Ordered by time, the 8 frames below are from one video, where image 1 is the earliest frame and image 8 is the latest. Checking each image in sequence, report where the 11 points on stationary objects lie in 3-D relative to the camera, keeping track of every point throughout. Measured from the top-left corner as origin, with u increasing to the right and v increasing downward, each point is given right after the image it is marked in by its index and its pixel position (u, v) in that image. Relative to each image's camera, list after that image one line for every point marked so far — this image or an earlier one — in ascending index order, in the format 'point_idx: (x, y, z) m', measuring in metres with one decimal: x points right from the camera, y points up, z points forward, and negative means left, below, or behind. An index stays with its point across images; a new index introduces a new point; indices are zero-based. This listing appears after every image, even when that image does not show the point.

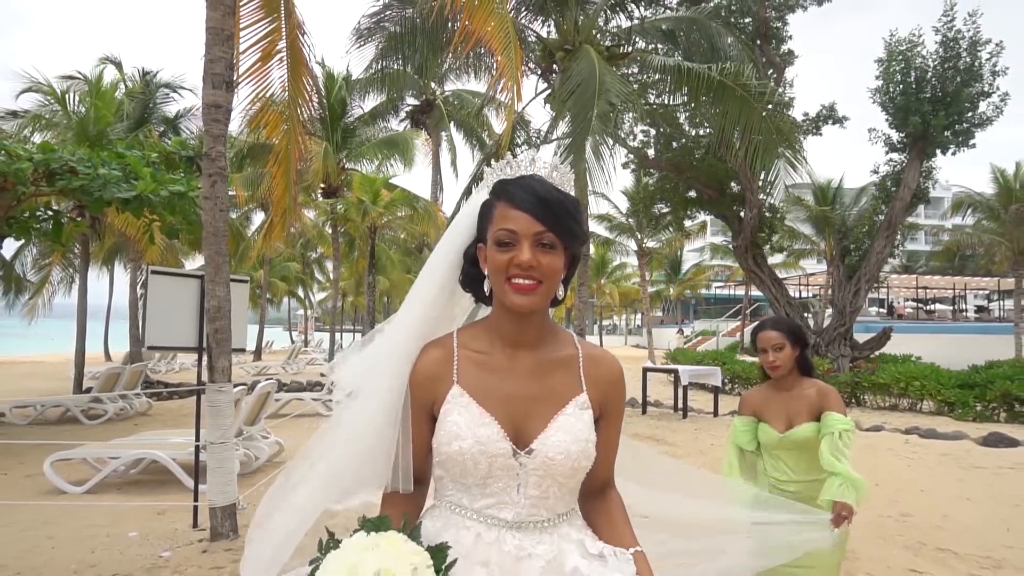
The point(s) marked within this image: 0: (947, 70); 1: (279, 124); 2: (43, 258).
0: (+9.9, +5.0, +16.8) m
1: (-2.3, +1.7, +7.3) m
2: (-11.6, +0.7, +18.4) m
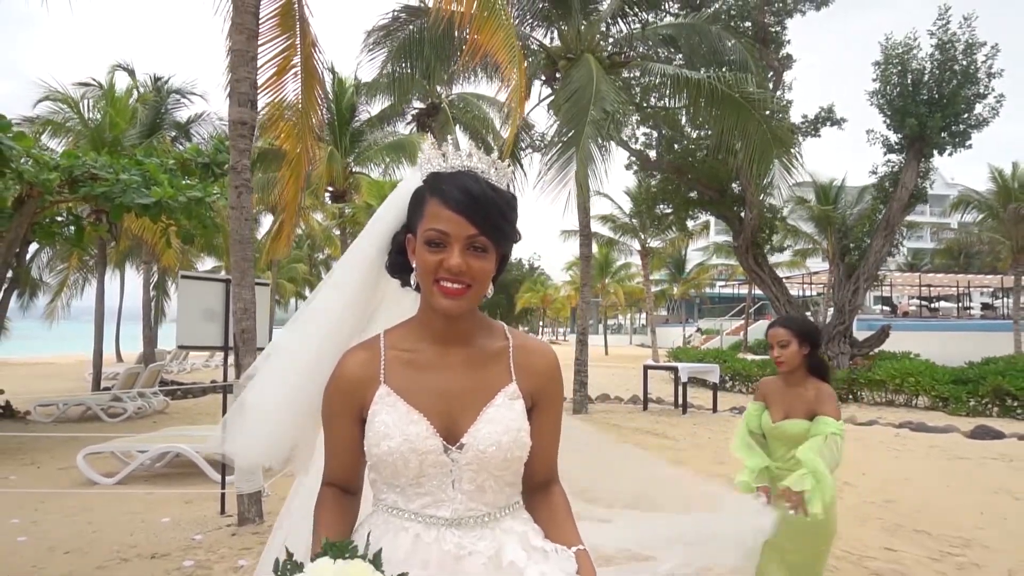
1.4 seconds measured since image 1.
0: (+10.0, +5.0, +17.2) m
1: (-2.3, +1.7, +7.7) m
2: (-11.5, +0.7, +18.9) m
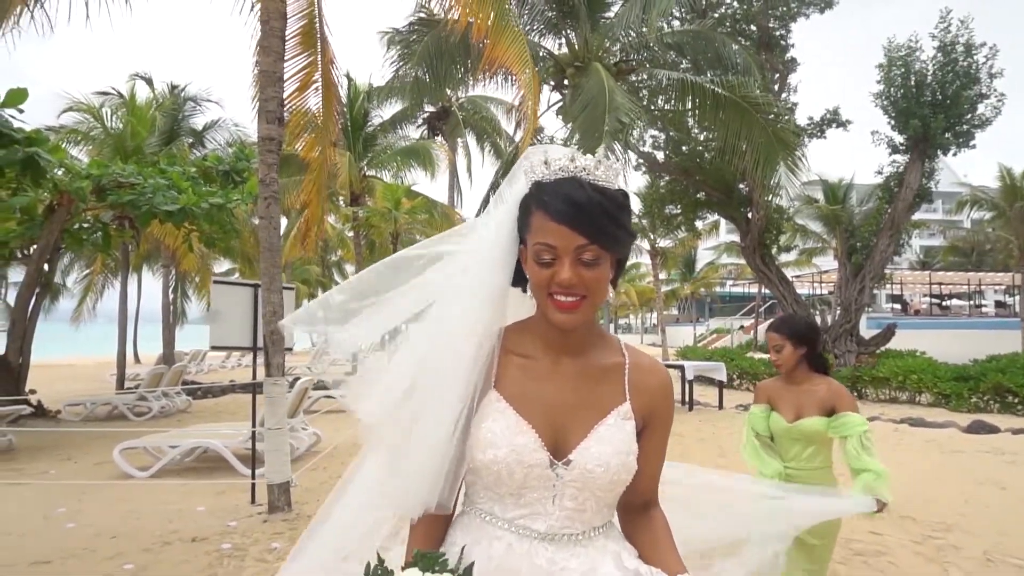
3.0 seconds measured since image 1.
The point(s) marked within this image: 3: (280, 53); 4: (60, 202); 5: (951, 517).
0: (+10.2, +5.0, +17.4) m
1: (-2.2, +1.6, +8.1) m
2: (-11.2, +0.6, +19.4) m
3: (-1.9, +1.9, +6.0) m
4: (-6.4, +1.2, +10.5) m
5: (+3.3, -1.7, +5.5) m
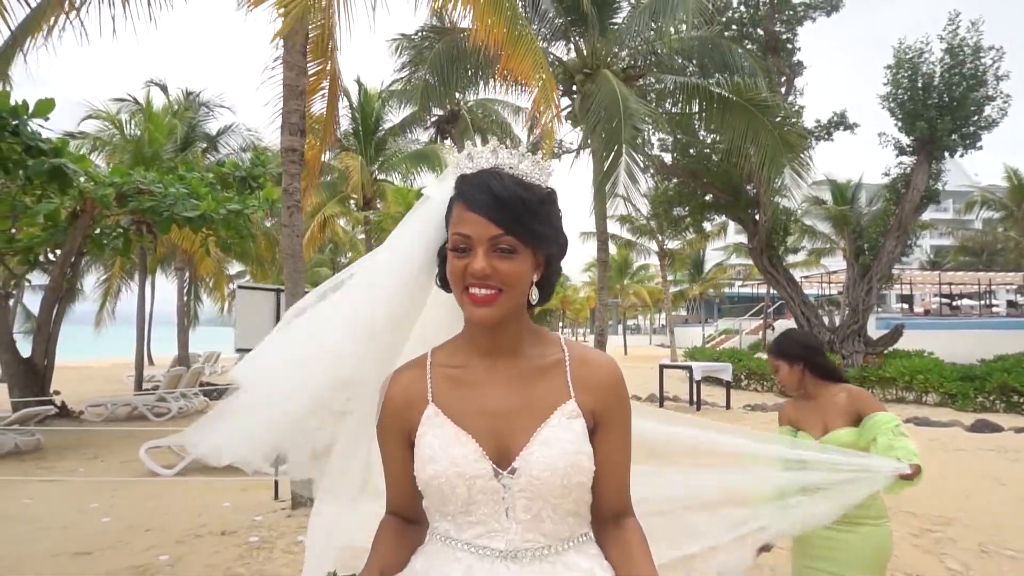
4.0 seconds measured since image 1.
0: (+10.4, +5.0, +17.5) m
1: (-2.0, +1.6, +8.3) m
2: (-10.9, +0.5, +19.7) m
3: (-1.8, +1.9, +6.3) m
4: (-6.3, +1.2, +10.8) m
5: (+3.4, -1.7, +5.7) m
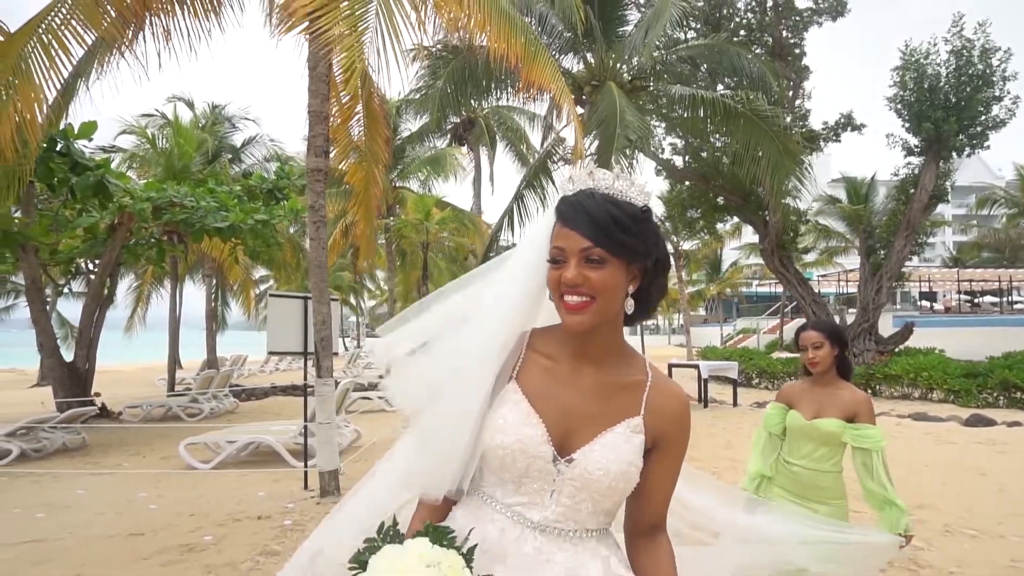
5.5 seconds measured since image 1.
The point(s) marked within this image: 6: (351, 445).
0: (+10.7, +5.1, +17.7) m
1: (-1.9, +1.5, +8.9) m
2: (-10.5, +0.3, +20.6) m
3: (-1.7, +1.8, +6.8) m
4: (-6.1, +1.1, +11.5) m
5: (+3.4, -1.8, +6.1) m
6: (-2.1, -2.1, +9.7) m
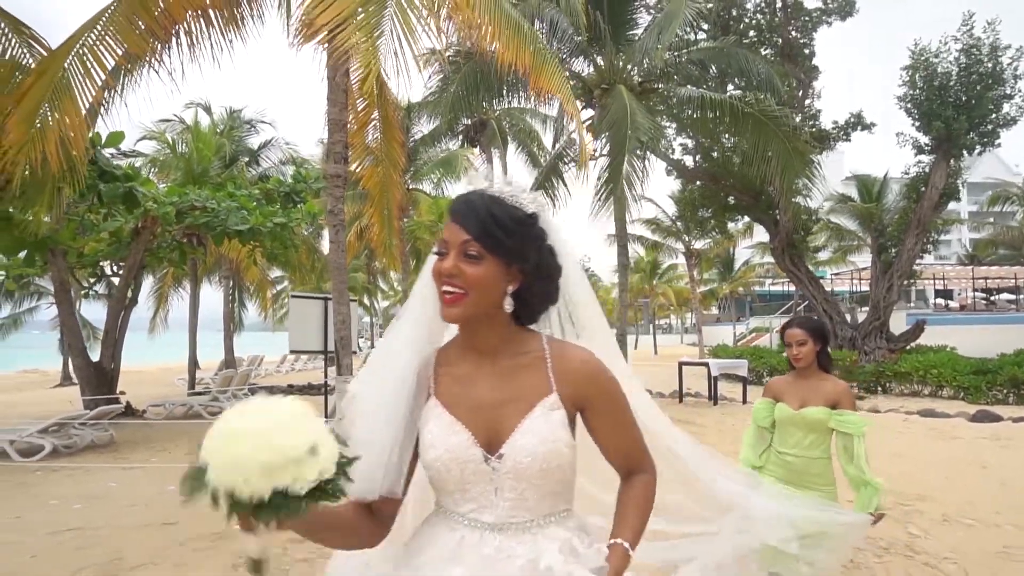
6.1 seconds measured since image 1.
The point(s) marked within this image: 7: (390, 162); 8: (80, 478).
0: (+11.0, +5.1, +17.8) m
1: (-1.8, +1.5, +9.2) m
2: (-10.1, +0.2, +21.0) m
3: (-1.6, +1.8, +7.1) m
4: (-5.9, +1.0, +11.9) m
5: (+3.5, -1.7, +6.3) m
6: (-1.9, -2.1, +10.0) m
7: (-1.5, +1.6, +9.1) m
8: (-4.6, -2.0, +7.8) m
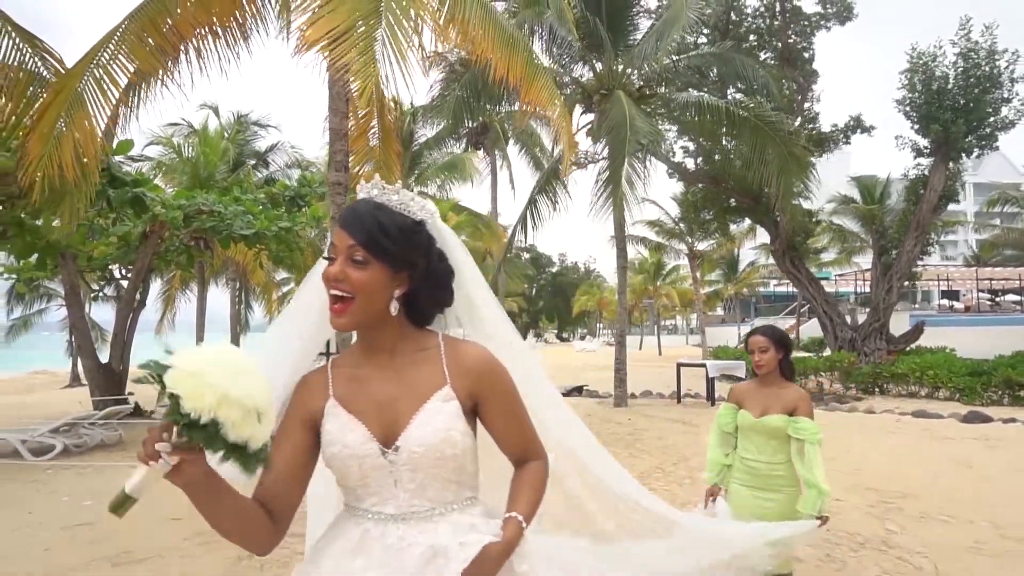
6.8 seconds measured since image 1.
0: (+11.1, +5.1, +17.9) m
1: (-1.8, +1.5, +9.4) m
2: (-10.1, +0.2, +21.3) m
3: (-1.7, +1.7, +7.3) m
4: (-5.9, +1.0, +12.1) m
5: (+3.5, -1.8, +6.5) m
6: (-2.0, -2.1, +10.3) m
7: (-1.6, +1.5, +9.3) m
8: (-4.6, -2.0, +8.0) m
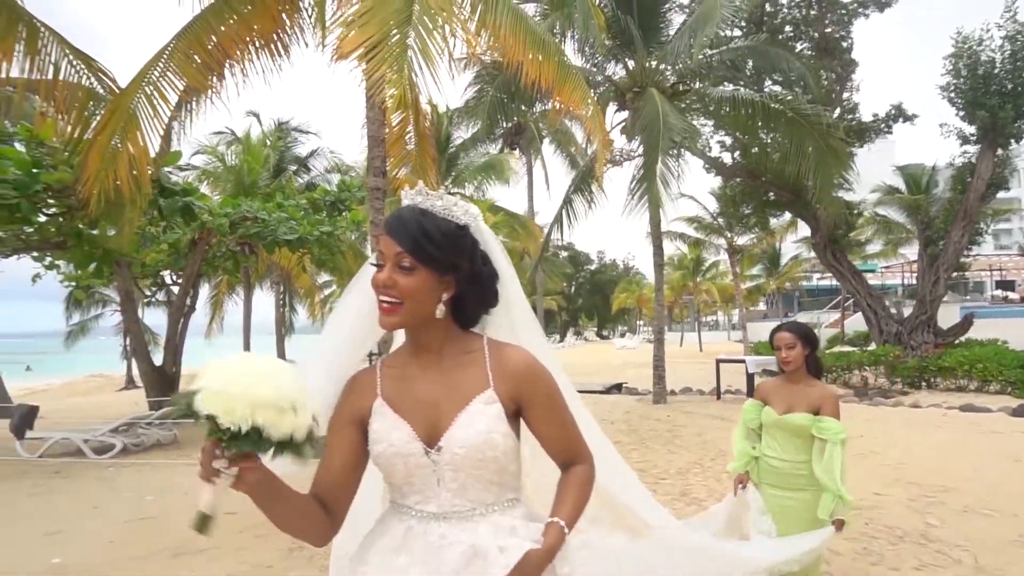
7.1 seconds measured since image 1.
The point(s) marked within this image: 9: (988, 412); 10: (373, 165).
0: (+11.9, +5.3, +17.4) m
1: (-1.3, +1.4, +9.6) m
2: (-9.0, +0.1, +21.9) m
3: (-1.3, +1.7, +7.6) m
4: (-5.3, +0.9, +12.6) m
5: (+3.8, -1.7, +6.5) m
6: (-1.4, -2.1, +10.5) m
7: (-1.1, +1.5, +9.5) m
8: (-4.2, -2.1, +8.4) m
9: (+6.8, -1.8, +10.5) m
10: (-1.4, +1.3, +7.5) m
